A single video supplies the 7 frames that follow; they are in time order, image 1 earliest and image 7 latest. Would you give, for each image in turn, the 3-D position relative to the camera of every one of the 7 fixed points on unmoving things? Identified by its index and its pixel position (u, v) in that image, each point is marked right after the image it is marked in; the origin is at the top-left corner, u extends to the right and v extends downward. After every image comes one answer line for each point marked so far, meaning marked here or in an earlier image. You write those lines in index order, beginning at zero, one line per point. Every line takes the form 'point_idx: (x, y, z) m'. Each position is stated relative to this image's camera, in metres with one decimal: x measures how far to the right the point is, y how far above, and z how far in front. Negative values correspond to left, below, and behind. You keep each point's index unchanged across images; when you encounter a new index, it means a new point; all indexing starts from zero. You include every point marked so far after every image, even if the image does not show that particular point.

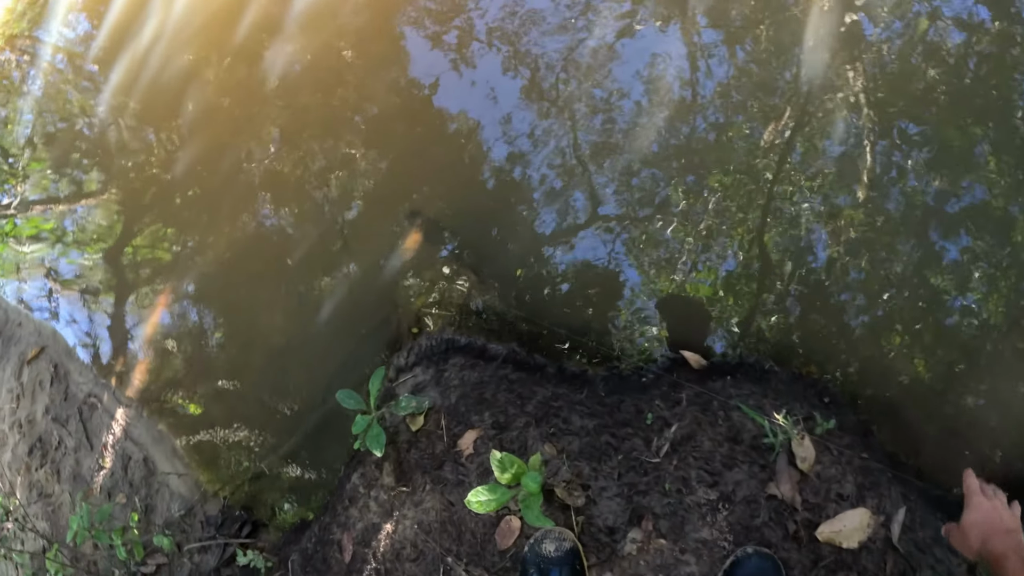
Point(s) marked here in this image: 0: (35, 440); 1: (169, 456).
0: (-2.2, -0.7, +3.2) m
1: (-1.5, -0.7, +3.0) m
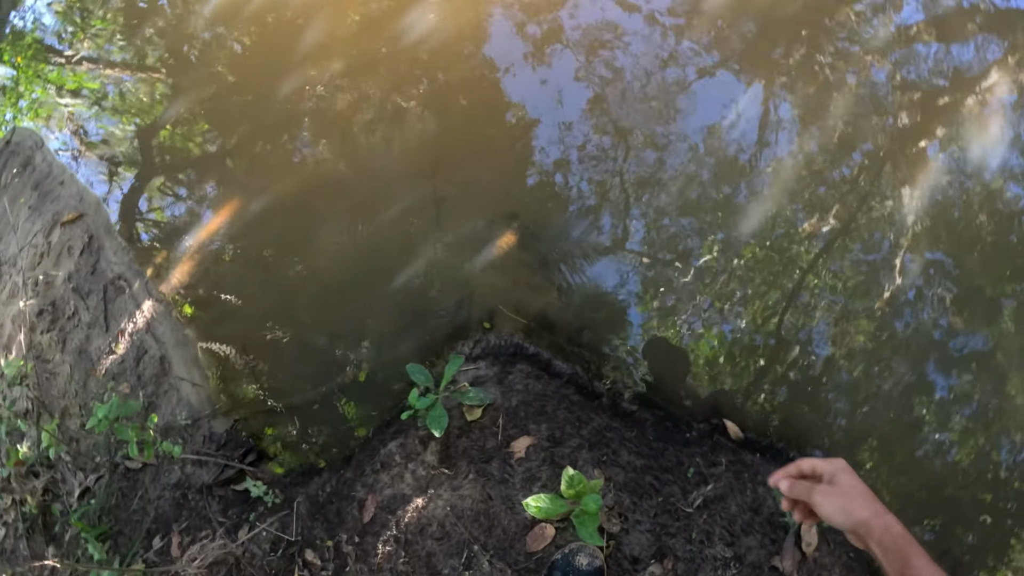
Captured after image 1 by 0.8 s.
0: (-2.1, -0.1, +3.1) m
1: (-1.4, -0.3, +3.0) m
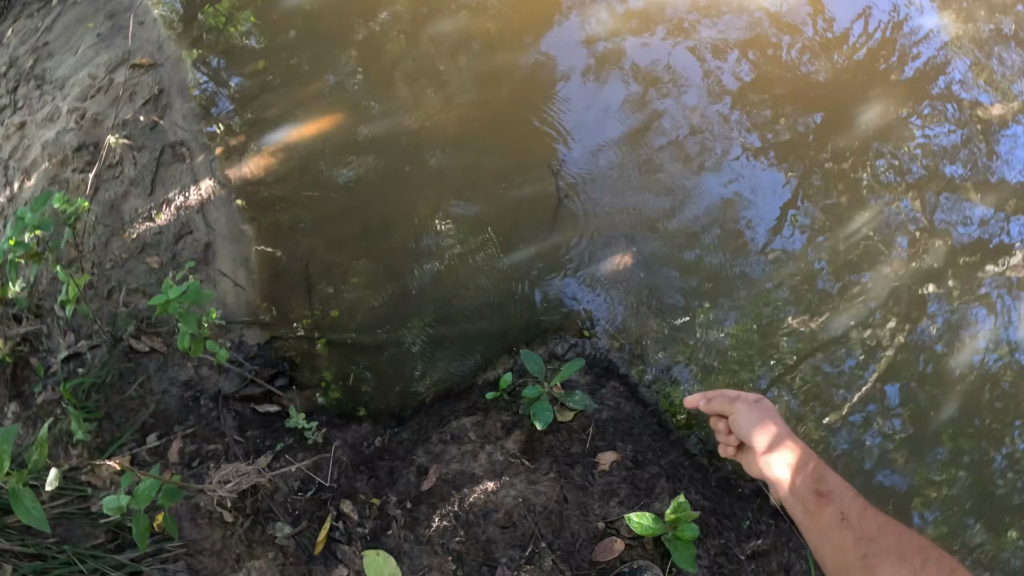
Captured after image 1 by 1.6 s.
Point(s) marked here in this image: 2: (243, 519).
0: (-1.7, +0.6, +2.8) m
1: (-1.1, +0.1, +2.7) m
2: (-0.8, -0.7, +2.2) m
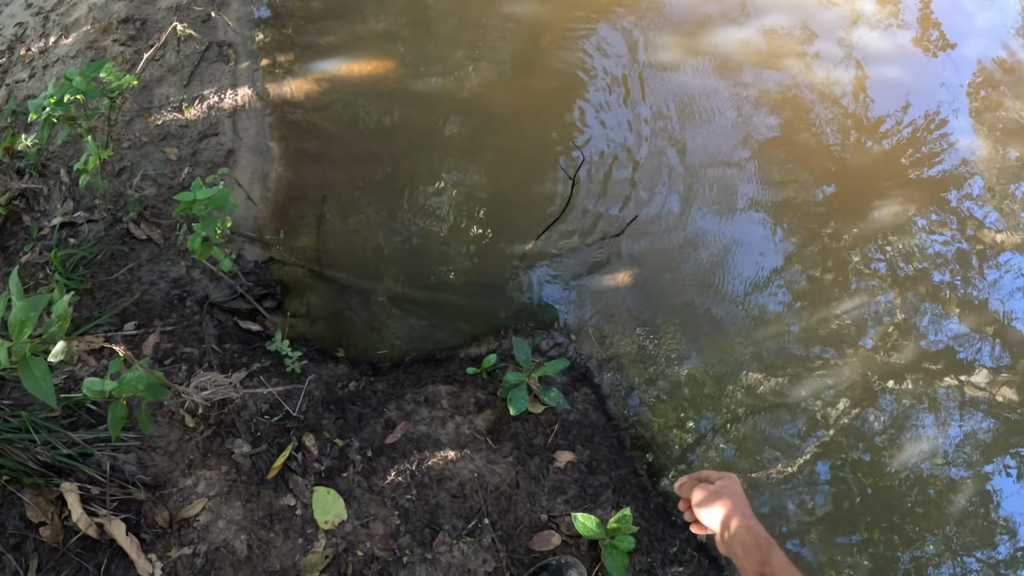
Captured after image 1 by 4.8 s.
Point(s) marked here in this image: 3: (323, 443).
0: (-1.5, +1.1, +2.7) m
1: (-1.0, +0.5, +2.7) m
2: (-1.0, -0.4, +2.2) m
3: (-0.6, -0.5, +2.2) m
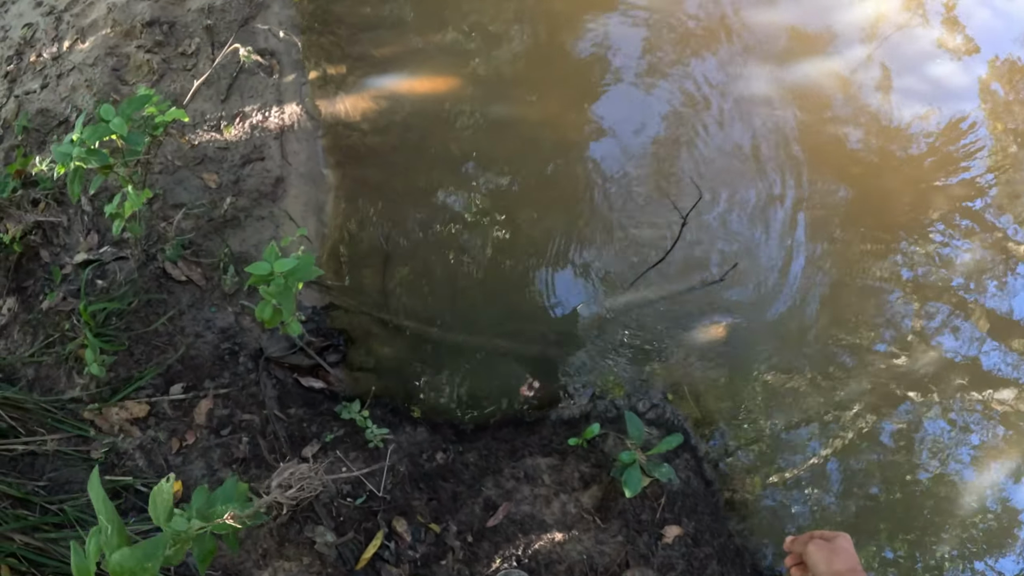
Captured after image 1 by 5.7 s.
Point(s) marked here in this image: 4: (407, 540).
0: (-1.2, +0.9, +2.4) m
1: (-0.7, +0.3, +2.4) m
2: (-0.6, -0.6, +1.9) m
3: (-0.3, -0.7, +2.0) m
4: (-0.3, -0.7, +2.0) m
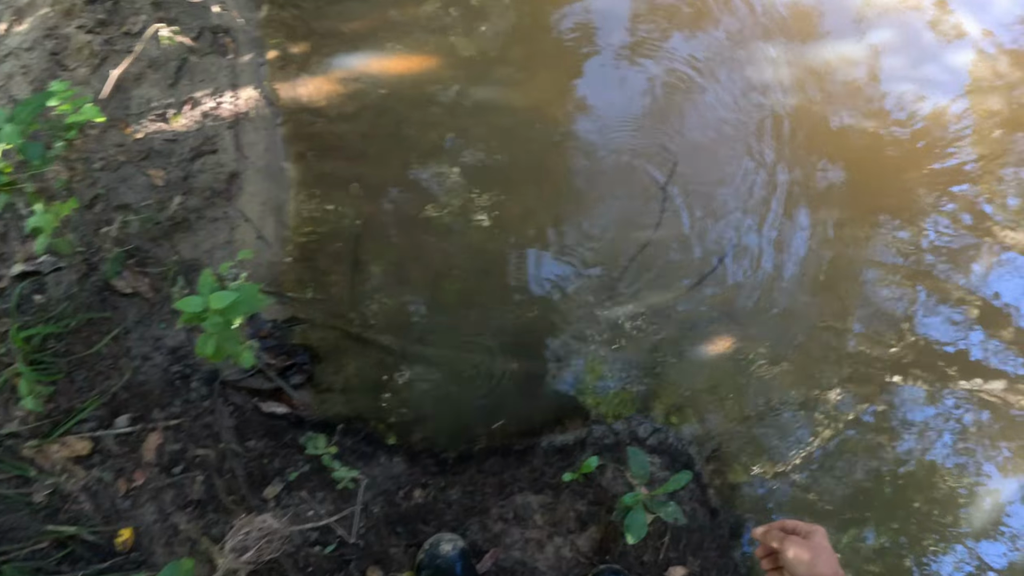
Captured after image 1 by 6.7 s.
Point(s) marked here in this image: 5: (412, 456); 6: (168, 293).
0: (-1.2, +0.9, +2.1) m
1: (-0.8, +0.3, +2.1) m
2: (-0.7, -0.7, +1.7) m
3: (-0.3, -0.7, +1.8) m
4: (-0.3, -0.8, +1.8) m
5: (-0.3, -0.5, +2.0) m
6: (-1.0, 0.0, +2.0) m
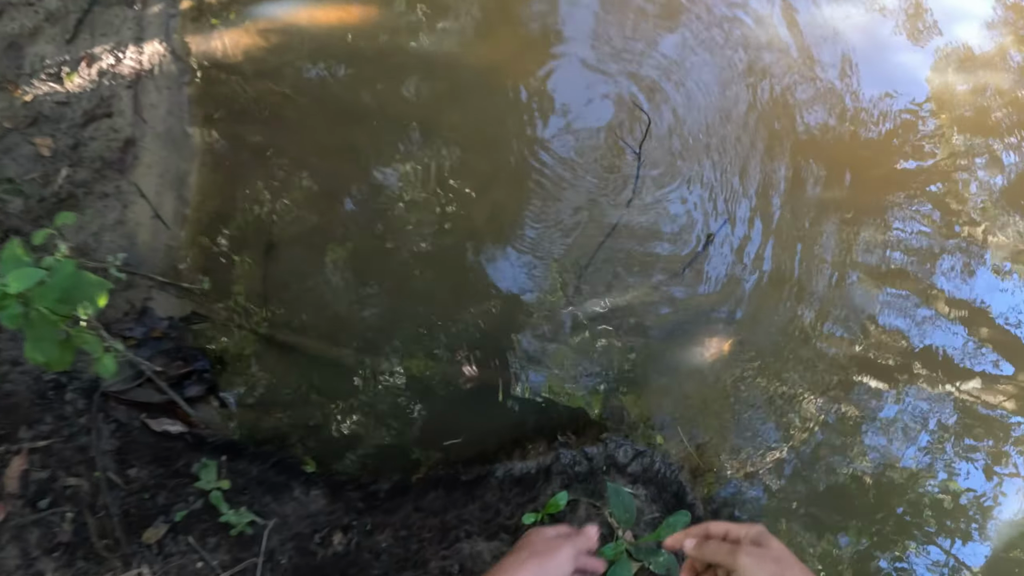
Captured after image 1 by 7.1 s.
0: (-1.3, +0.9, +1.7) m
1: (-0.9, +0.3, +1.8) m
2: (-0.8, -0.7, +1.3) m
3: (-0.4, -0.7, +1.4) m
4: (-0.5, -0.7, +1.3) m
5: (-0.4, -0.5, +1.6) m
6: (-1.1, 0.0, +1.7) m
